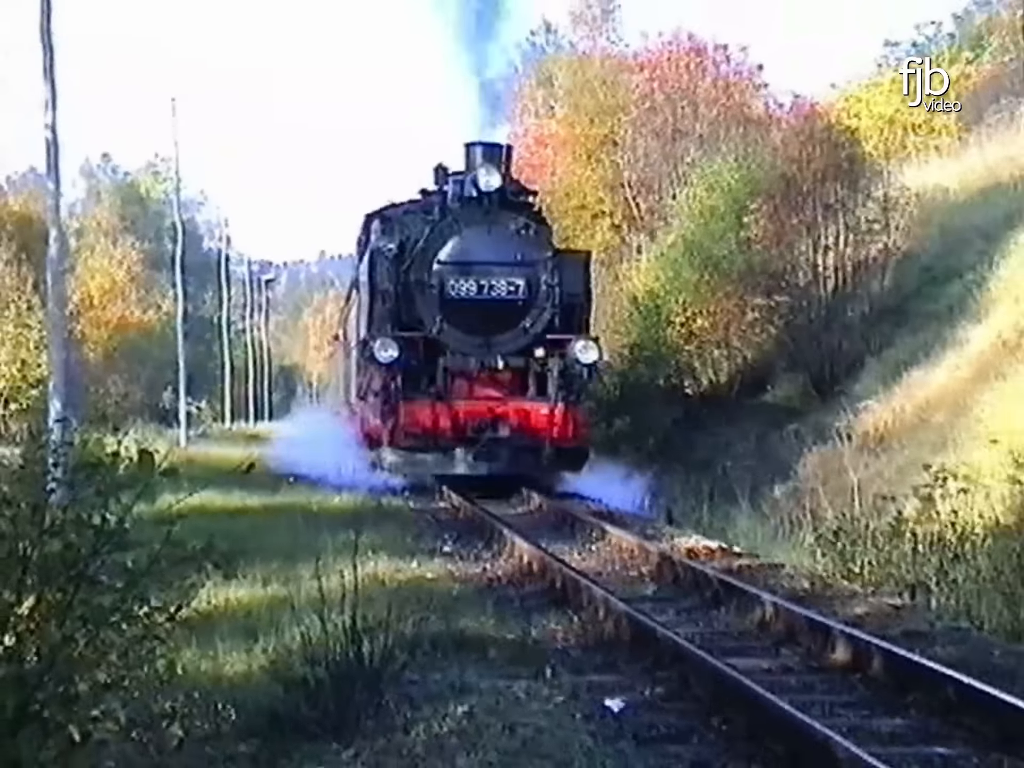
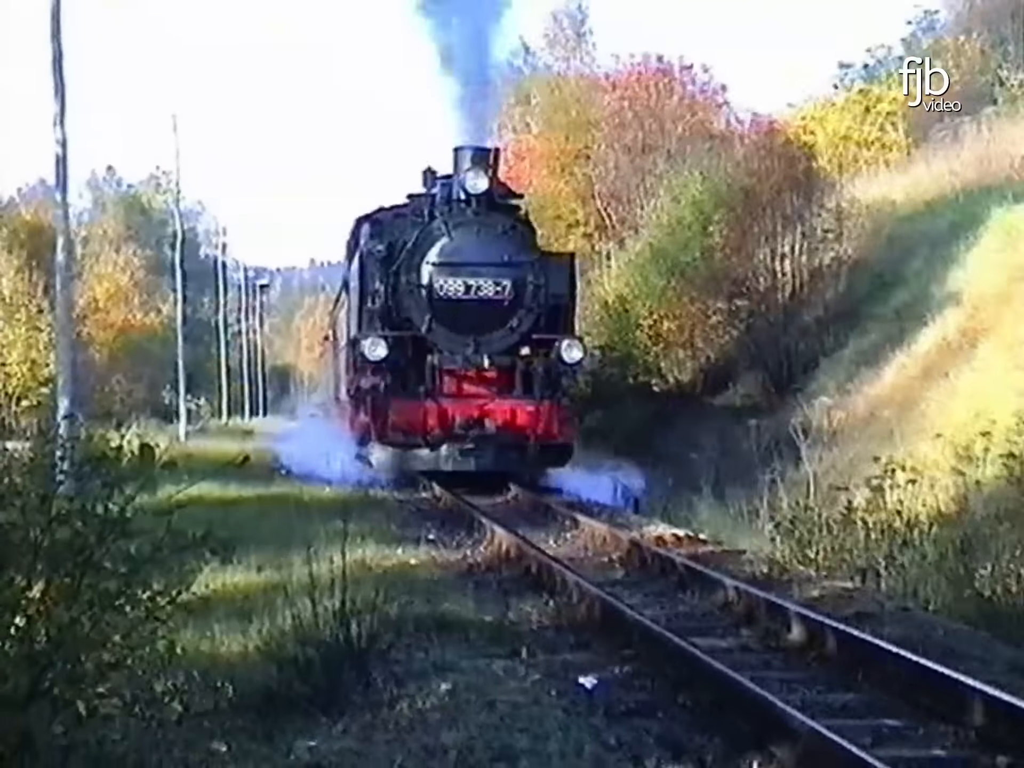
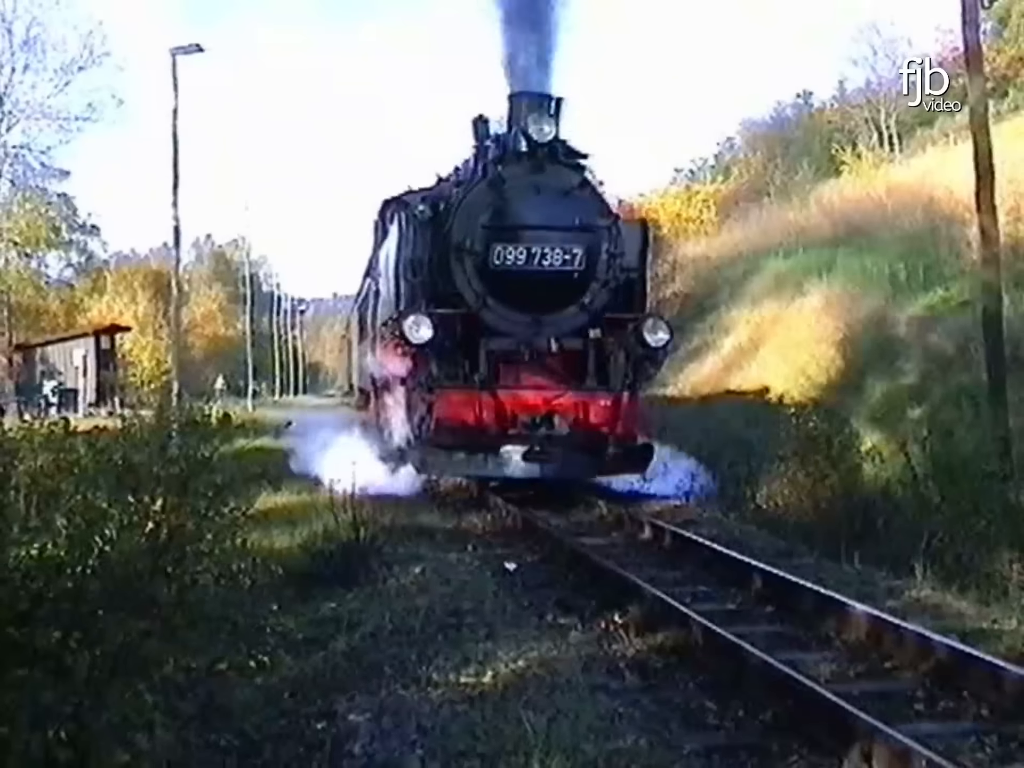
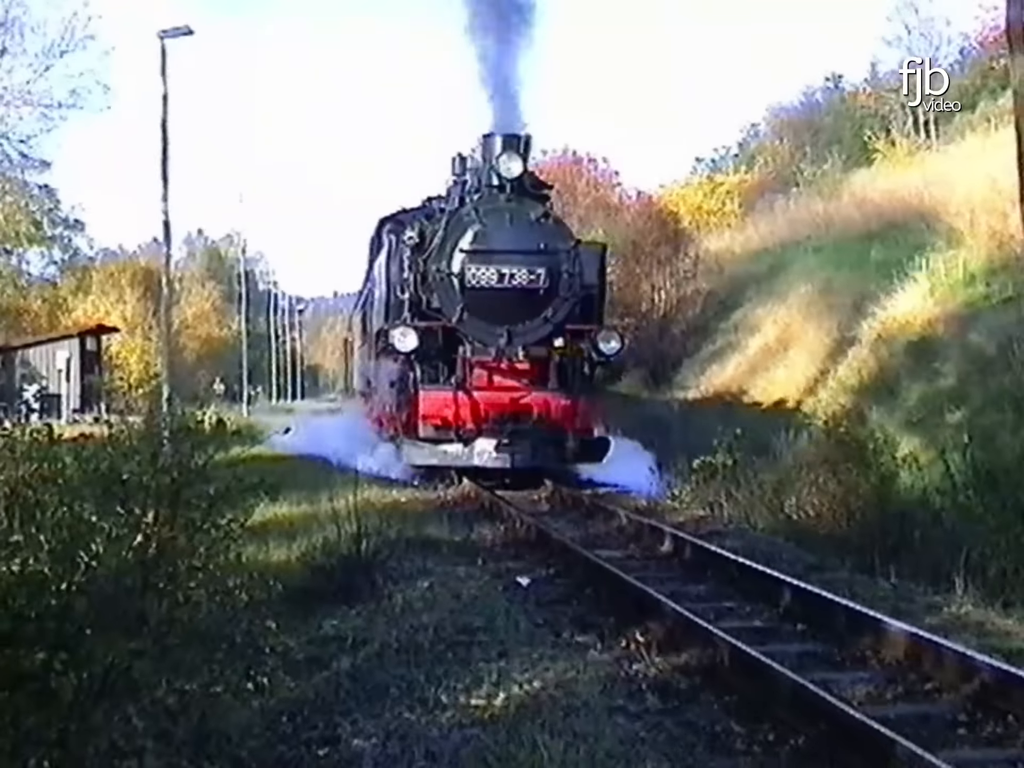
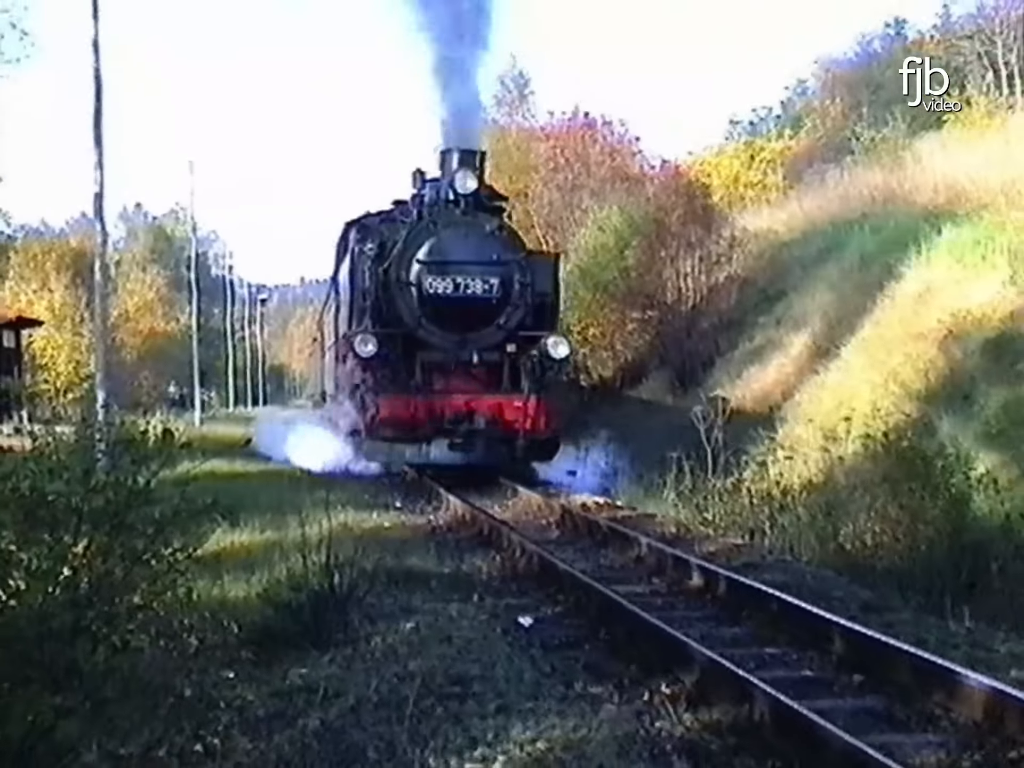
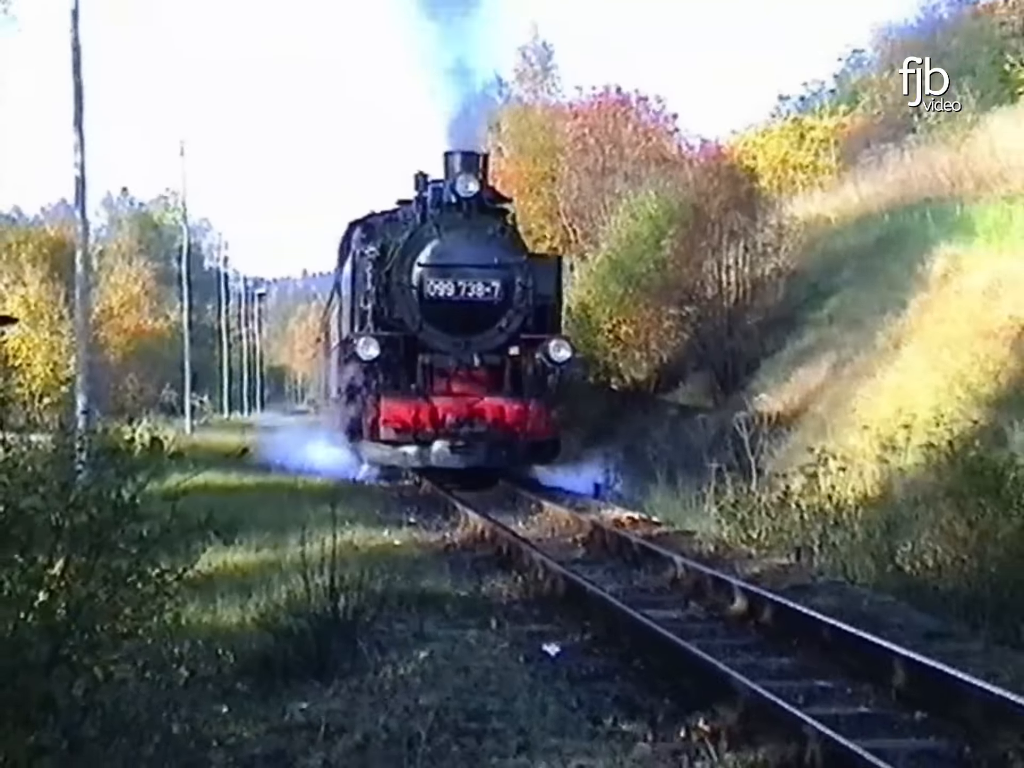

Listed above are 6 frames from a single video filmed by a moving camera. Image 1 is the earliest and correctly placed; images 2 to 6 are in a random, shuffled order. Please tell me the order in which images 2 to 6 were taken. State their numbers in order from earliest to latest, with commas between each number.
2, 6, 5, 4, 3
